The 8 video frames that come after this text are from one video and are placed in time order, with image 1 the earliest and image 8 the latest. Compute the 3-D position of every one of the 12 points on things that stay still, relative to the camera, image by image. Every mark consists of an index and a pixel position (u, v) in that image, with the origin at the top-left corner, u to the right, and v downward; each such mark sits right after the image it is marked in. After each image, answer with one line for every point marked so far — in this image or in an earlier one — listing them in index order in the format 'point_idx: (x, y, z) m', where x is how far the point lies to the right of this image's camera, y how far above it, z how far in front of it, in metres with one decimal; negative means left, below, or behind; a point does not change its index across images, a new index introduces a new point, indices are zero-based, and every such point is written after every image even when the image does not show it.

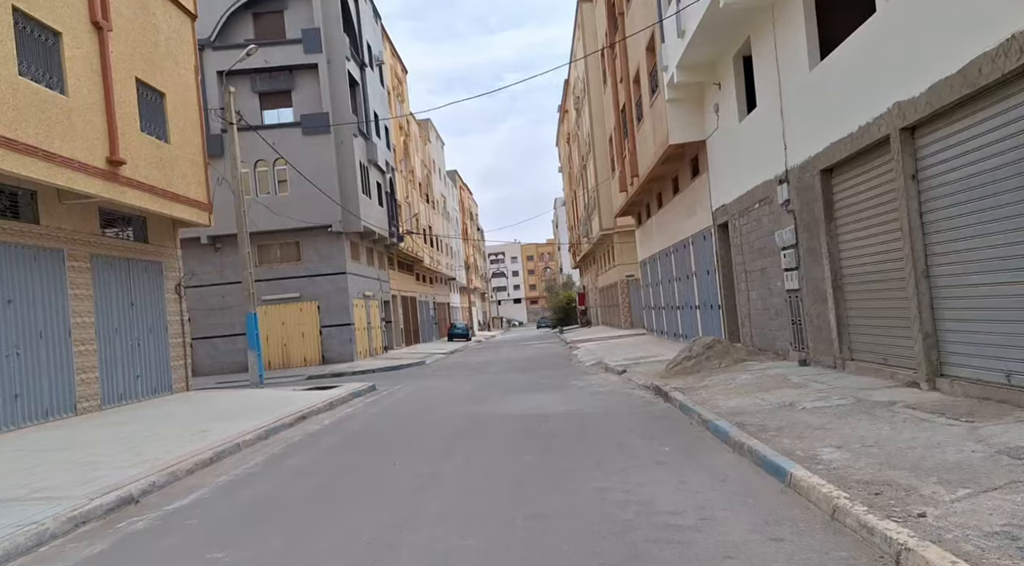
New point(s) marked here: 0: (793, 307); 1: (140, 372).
0: (+4.9, -0.4, +13.5) m
1: (-8.1, -2.0, +16.9) m
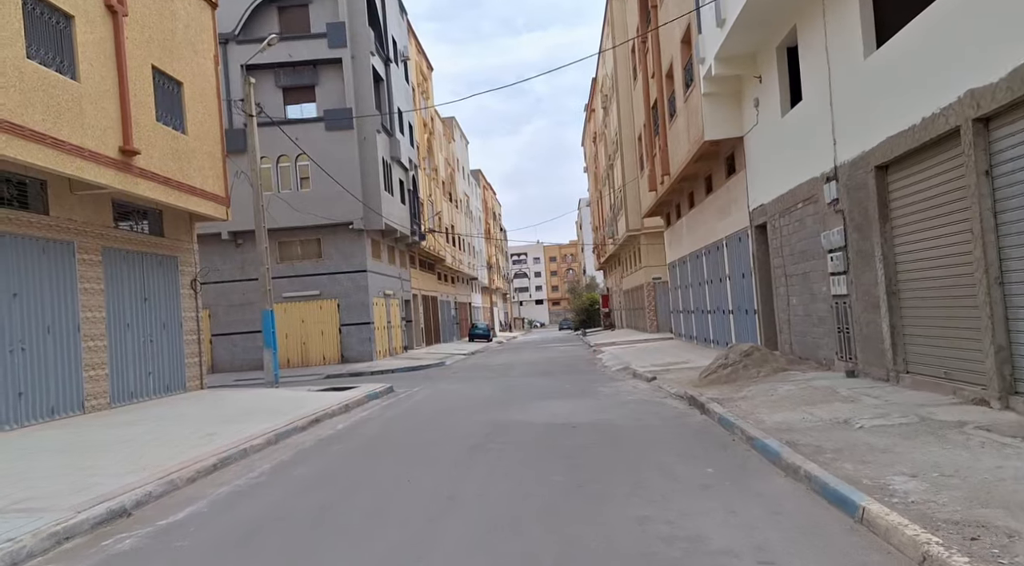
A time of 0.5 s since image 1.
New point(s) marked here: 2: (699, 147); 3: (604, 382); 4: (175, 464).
0: (+5.3, -0.5, +12.6) m
1: (-7.5, -1.8, +16.3) m
2: (+4.6, +3.4, +19.5) m
3: (+2.0, -2.2, +17.6) m
4: (-4.0, -2.1, +9.2) m
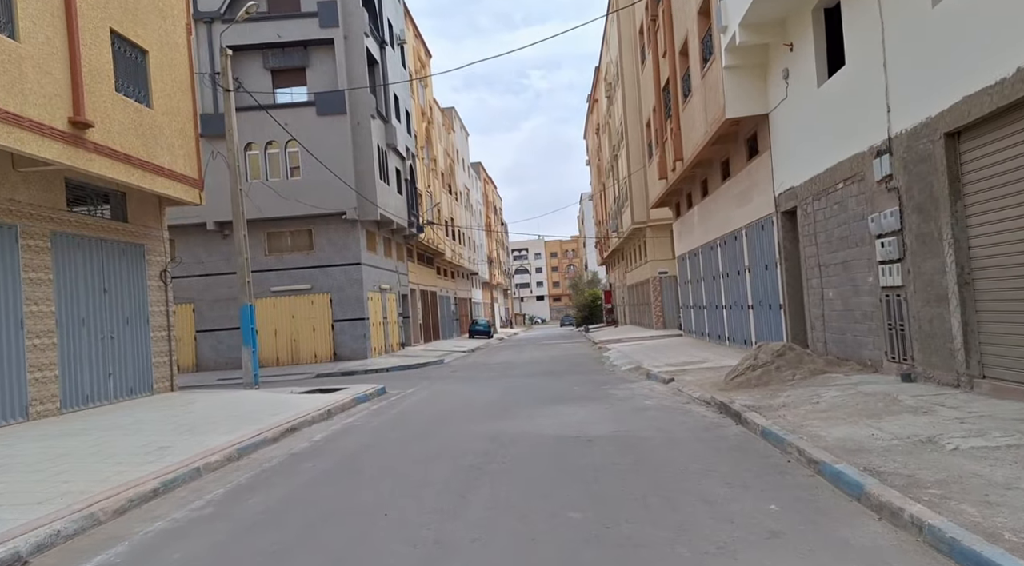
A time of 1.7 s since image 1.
0: (+5.3, -0.4, +11.0) m
1: (-7.5, -1.7, +14.7) m
2: (+4.7, +3.6, +17.8) m
3: (+2.1, -2.1, +16.0) m
4: (-4.0, -2.0, +7.6) m
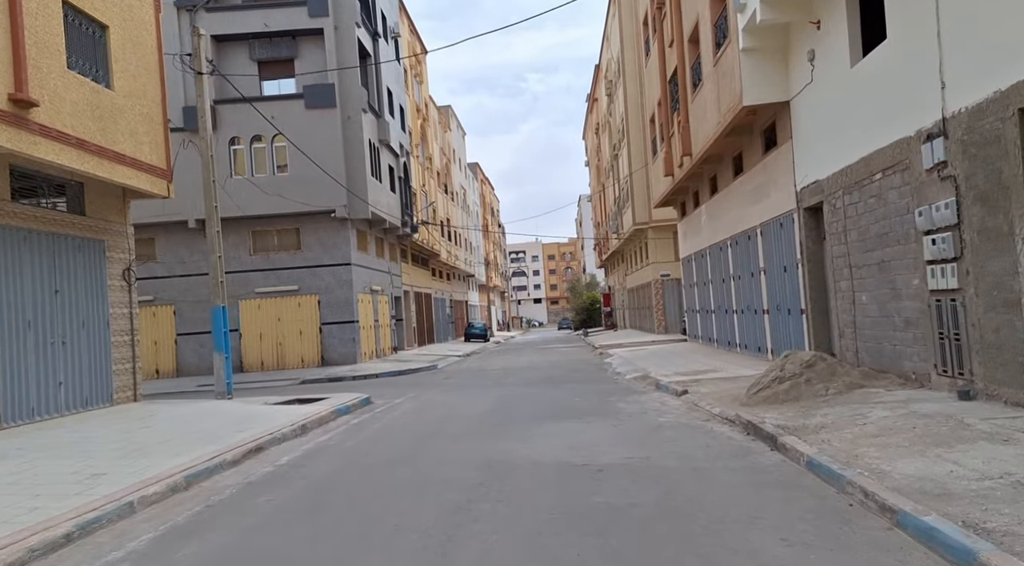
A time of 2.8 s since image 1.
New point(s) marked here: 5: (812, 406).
0: (+5.3, -0.4, +9.6) m
1: (-7.6, -1.6, +13.2) m
2: (+4.6, +3.5, +16.4) m
3: (+2.0, -2.1, +14.5) m
4: (-4.0, -2.0, +6.2) m
5: (+3.9, -1.6, +10.2) m
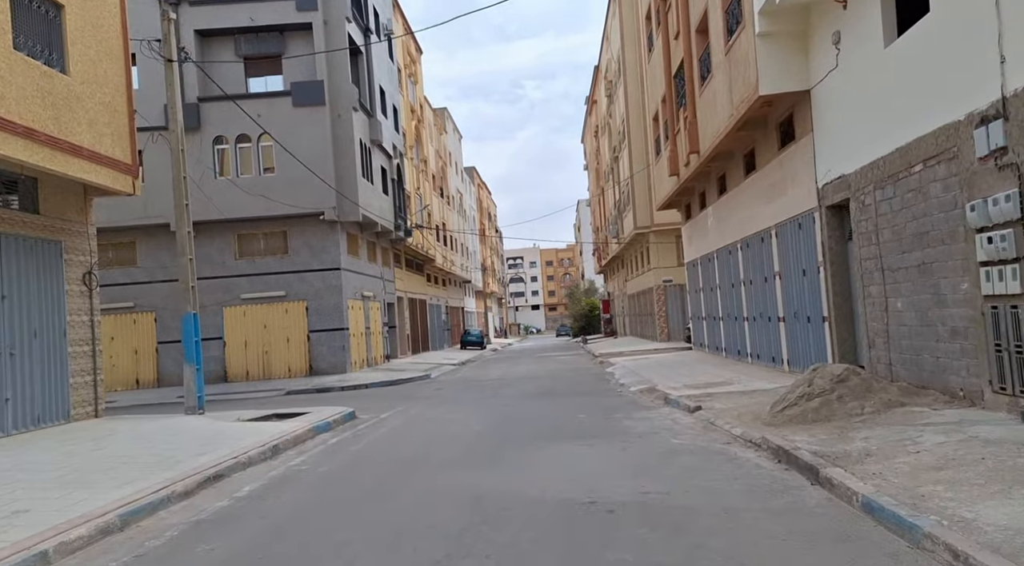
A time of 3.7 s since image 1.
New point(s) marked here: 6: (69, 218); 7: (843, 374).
0: (+5.2, -0.4, +8.3) m
1: (-7.6, -1.7, +12.0) m
2: (+4.6, +3.4, +15.2) m
3: (+1.9, -2.2, +13.3) m
4: (-4.0, -2.0, +4.9) m
5: (+3.9, -1.7, +8.9) m
6: (-7.7, +1.1, +13.6) m
7: (+4.3, -1.2, +10.1) m
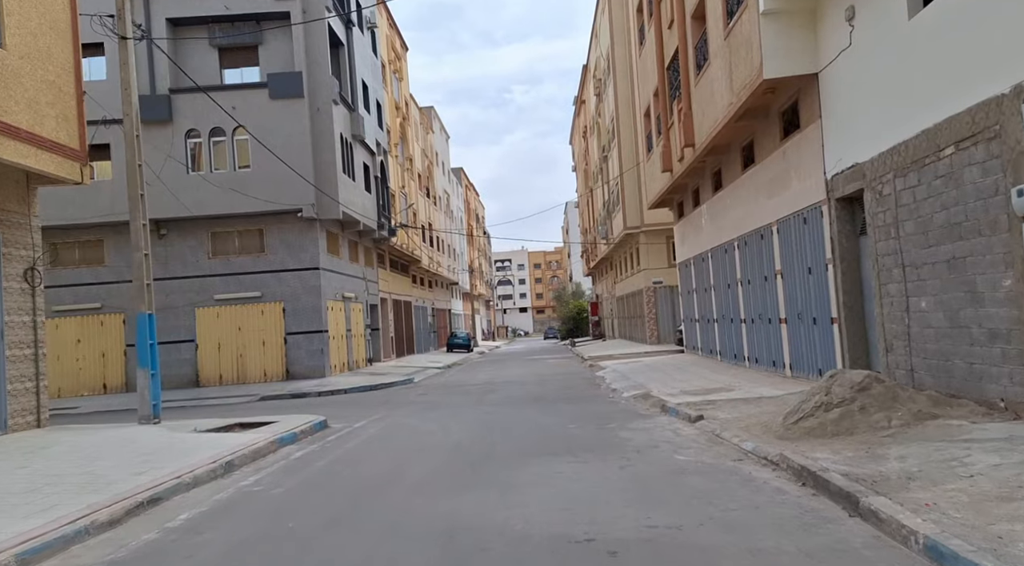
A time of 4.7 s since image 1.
0: (+5.0, -0.4, +7.3) m
1: (-7.9, -1.7, +10.7) m
2: (+4.3, +3.4, +14.2) m
3: (+1.7, -2.1, +12.2) m
4: (-4.2, -1.9, +3.7) m
5: (+3.7, -1.6, +7.8) m
6: (-8.0, +1.2, +12.4) m
7: (+4.1, -1.1, +9.0) m
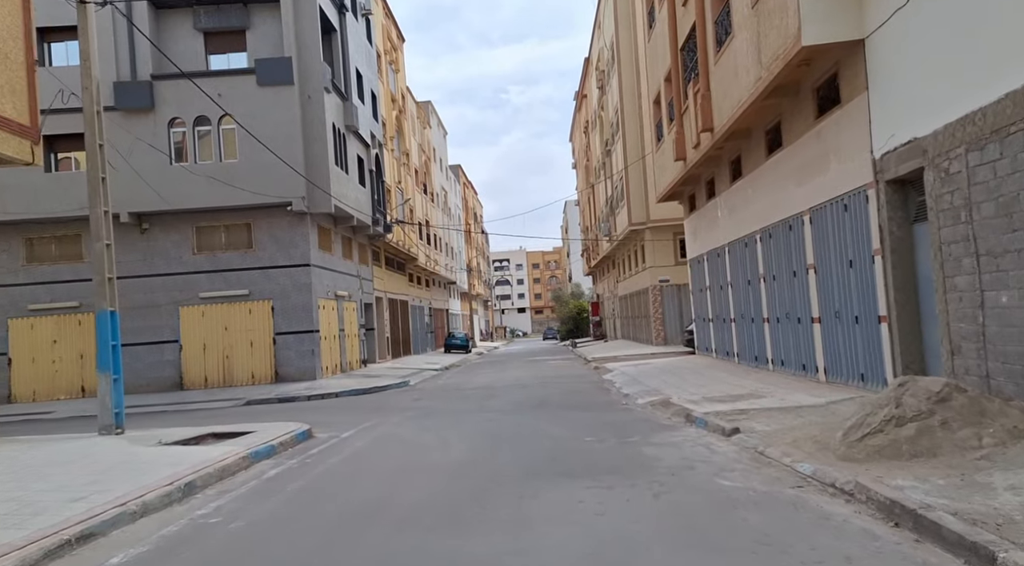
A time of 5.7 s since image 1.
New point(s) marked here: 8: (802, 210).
0: (+5.1, -0.3, +5.8) m
1: (-7.8, -1.6, +9.2) m
2: (+4.4, +3.5, +12.7) m
3: (+1.8, -2.1, +10.7) m
4: (-4.0, -1.8, +2.2) m
5: (+3.8, -1.5, +6.4) m
6: (-7.9, +1.3, +10.9) m
7: (+4.2, -1.0, +7.5) m
8: (+5.4, +1.4, +14.5) m
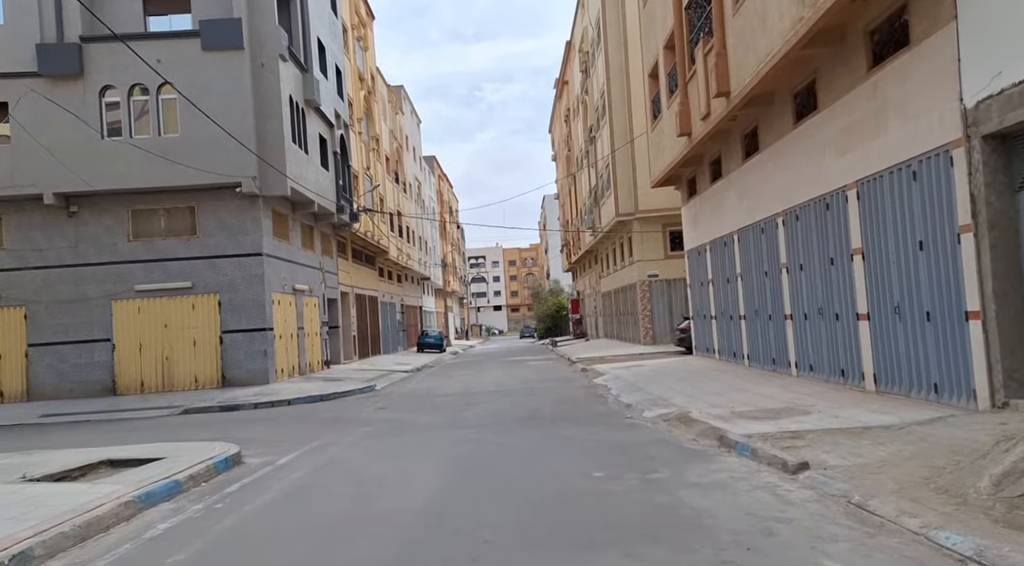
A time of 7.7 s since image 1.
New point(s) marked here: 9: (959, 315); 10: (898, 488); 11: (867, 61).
0: (+5.1, -0.2, +3.3) m
1: (-7.9, -1.4, +6.3) m
2: (+4.2, +3.7, +10.2) m
3: (+1.6, -1.9, +8.1) m
4: (-3.9, -1.6, -0.6) m
5: (+3.8, -1.4, +3.8) m
6: (-8.0, +1.5, +7.9) m
7: (+4.1, -0.9, +5.0) m
8: (+5.1, +1.5, +11.9) m
9: (+5.2, -0.4, +9.1) m
10: (+3.0, -1.6, +6.0) m
11: (+5.0, +3.1, +11.0) m
